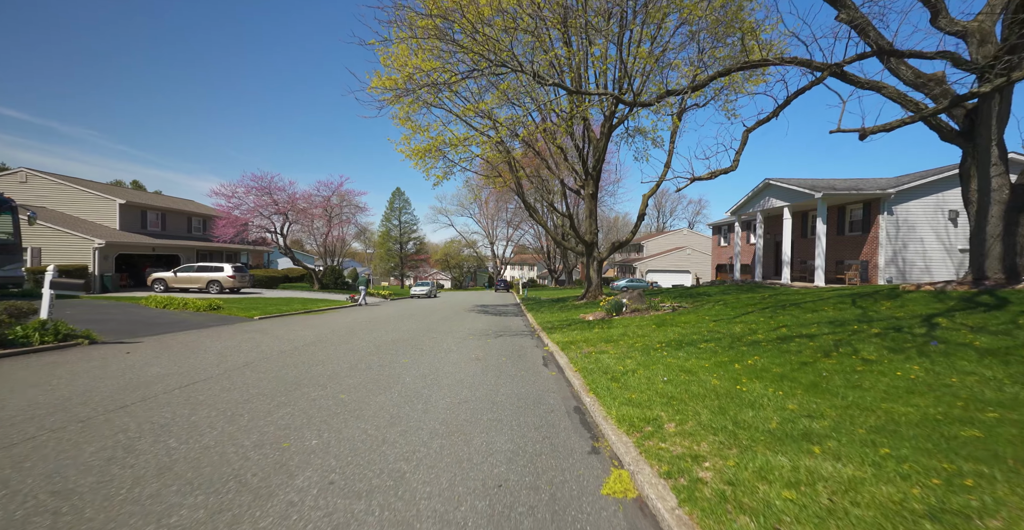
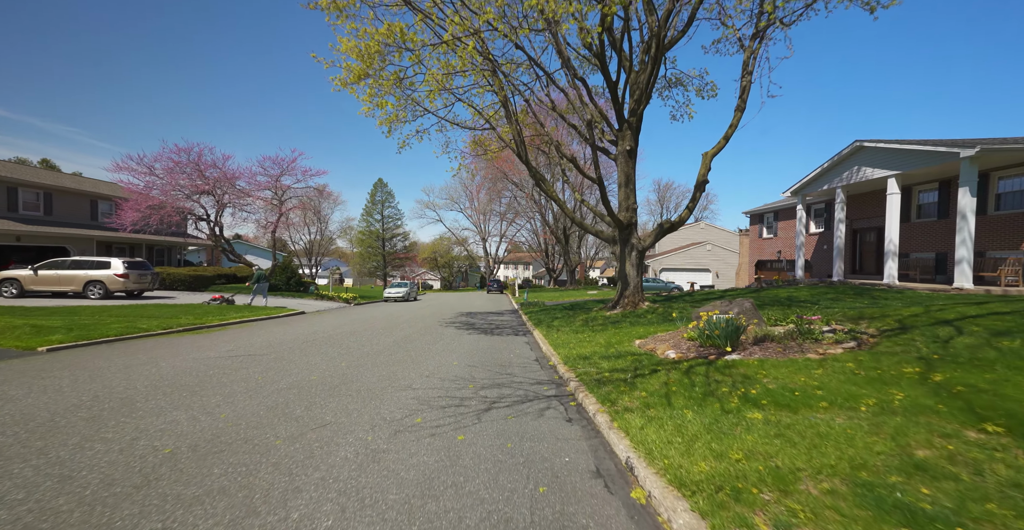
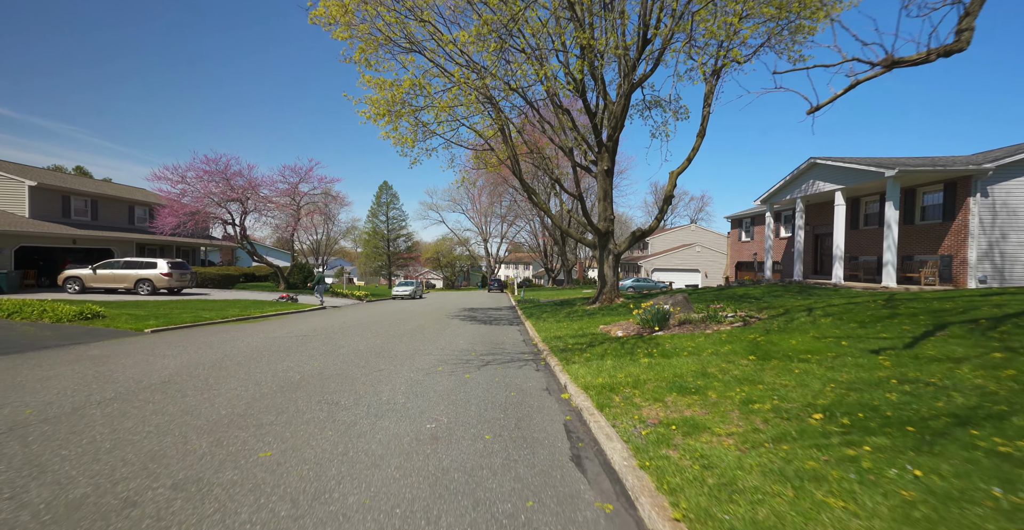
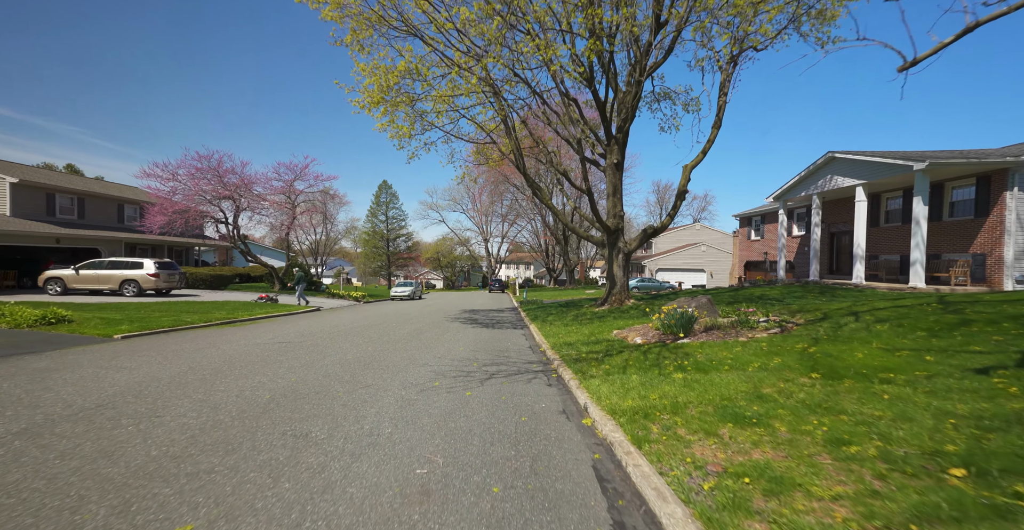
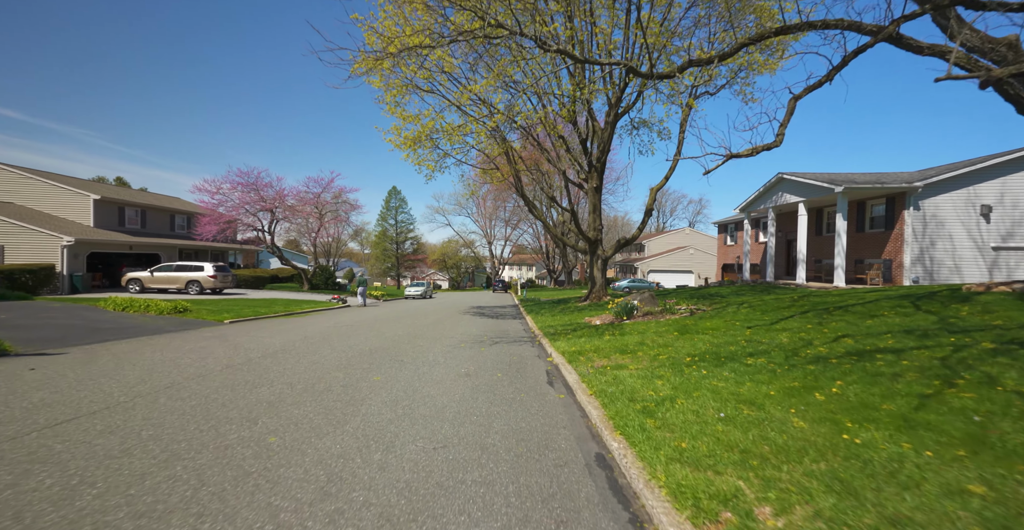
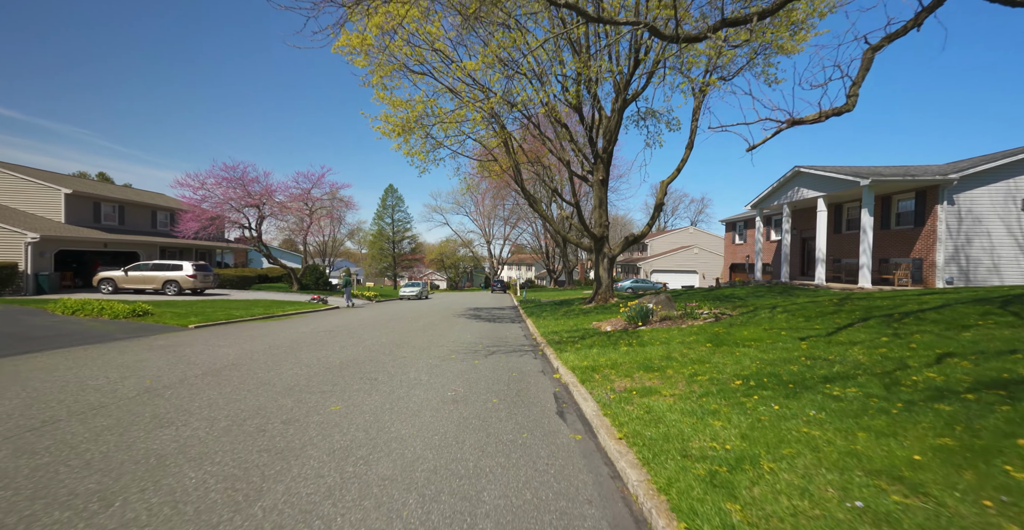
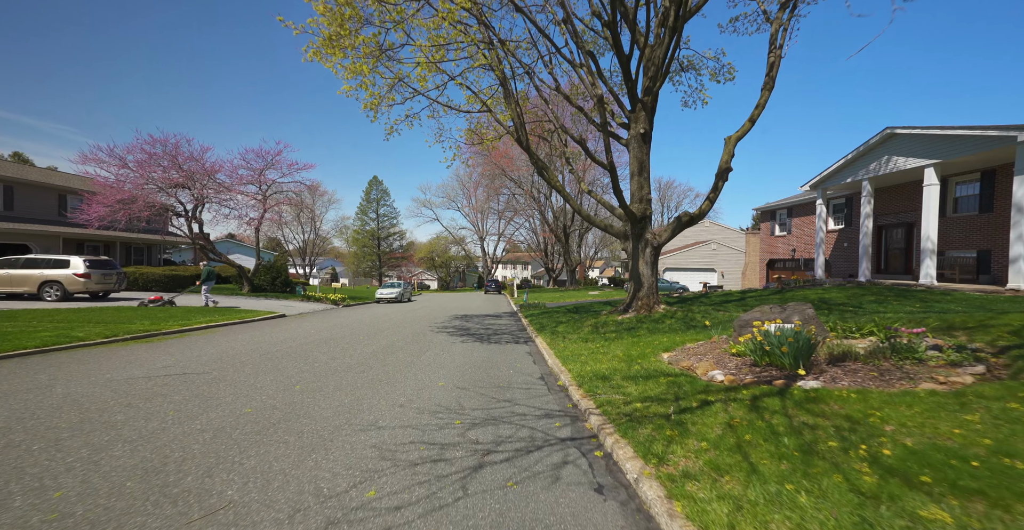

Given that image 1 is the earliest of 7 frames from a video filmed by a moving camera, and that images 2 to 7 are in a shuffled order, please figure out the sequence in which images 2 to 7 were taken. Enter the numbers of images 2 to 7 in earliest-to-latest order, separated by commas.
5, 6, 3, 4, 2, 7
